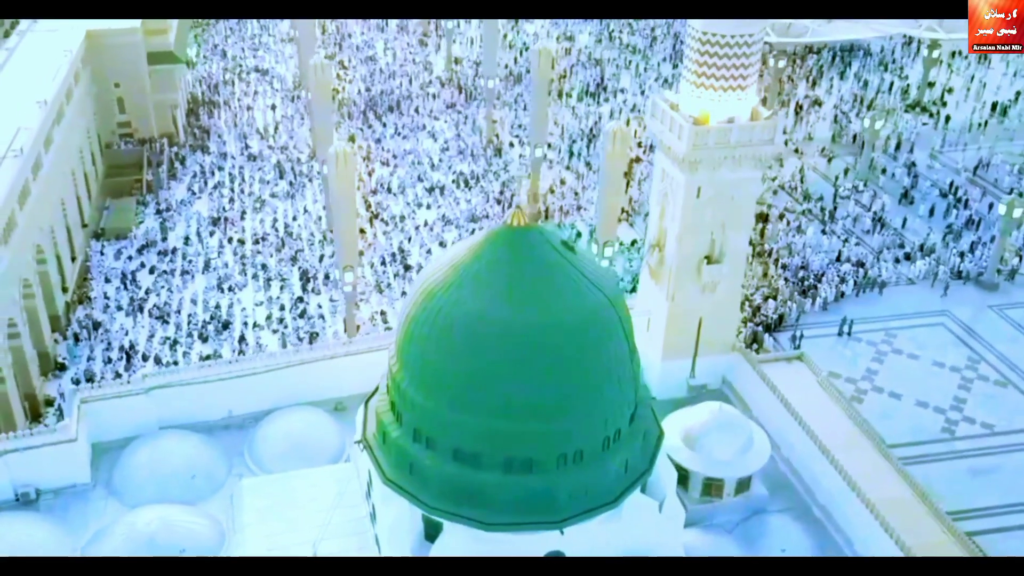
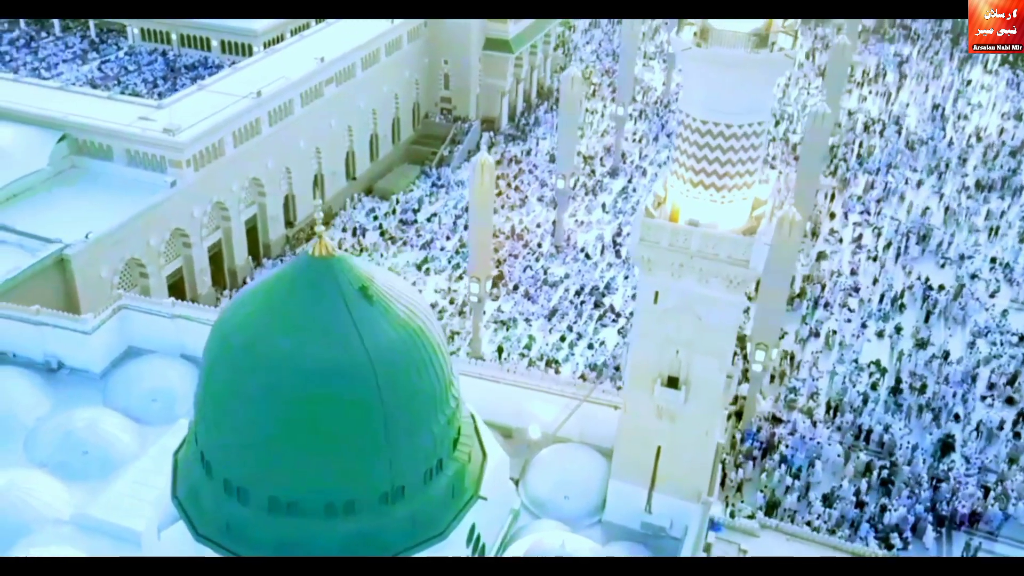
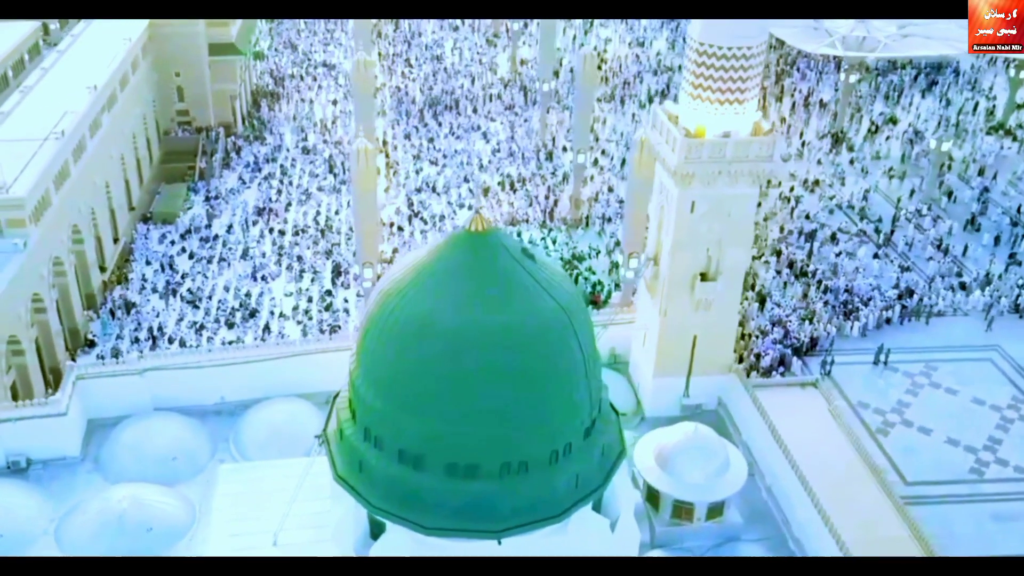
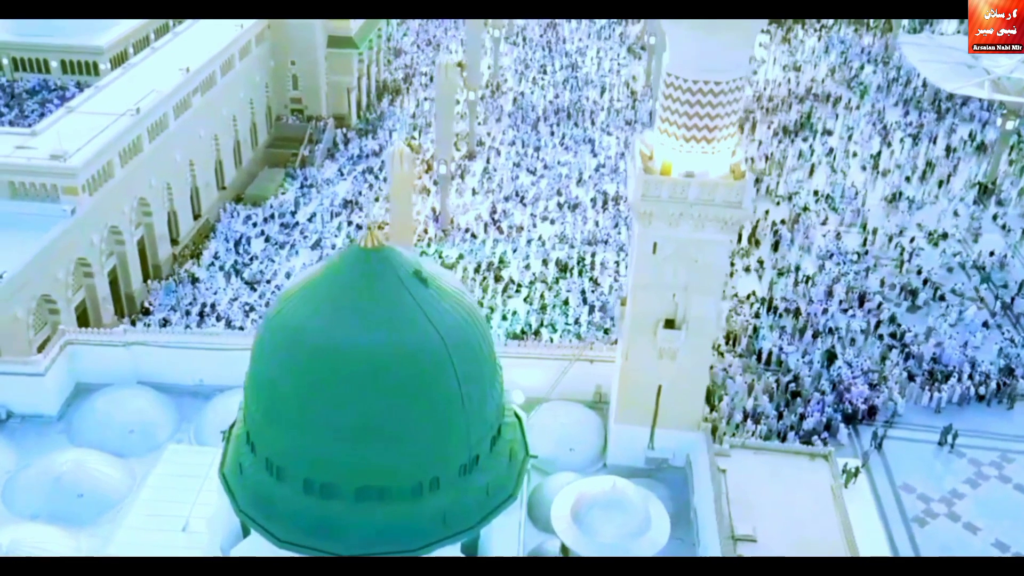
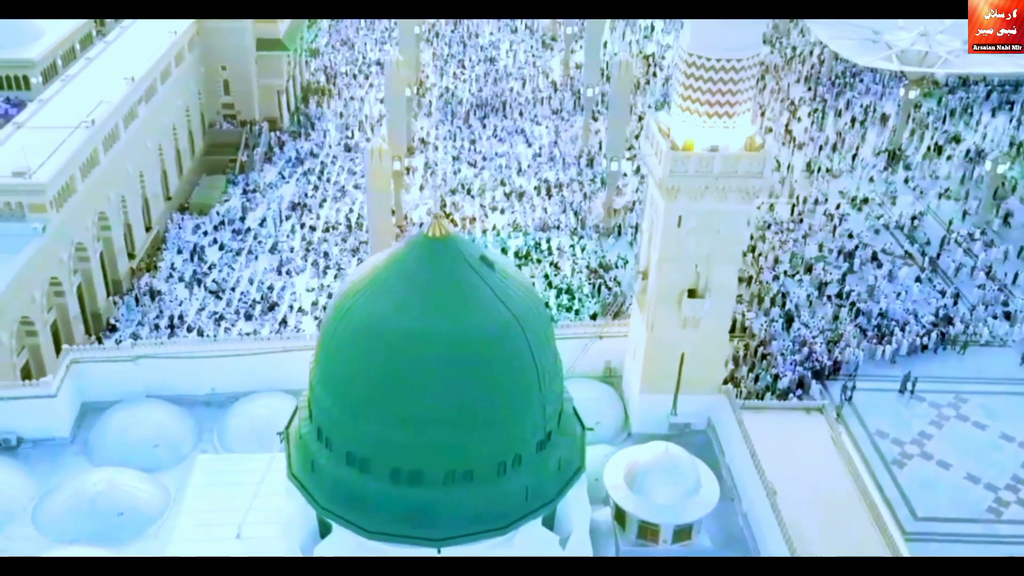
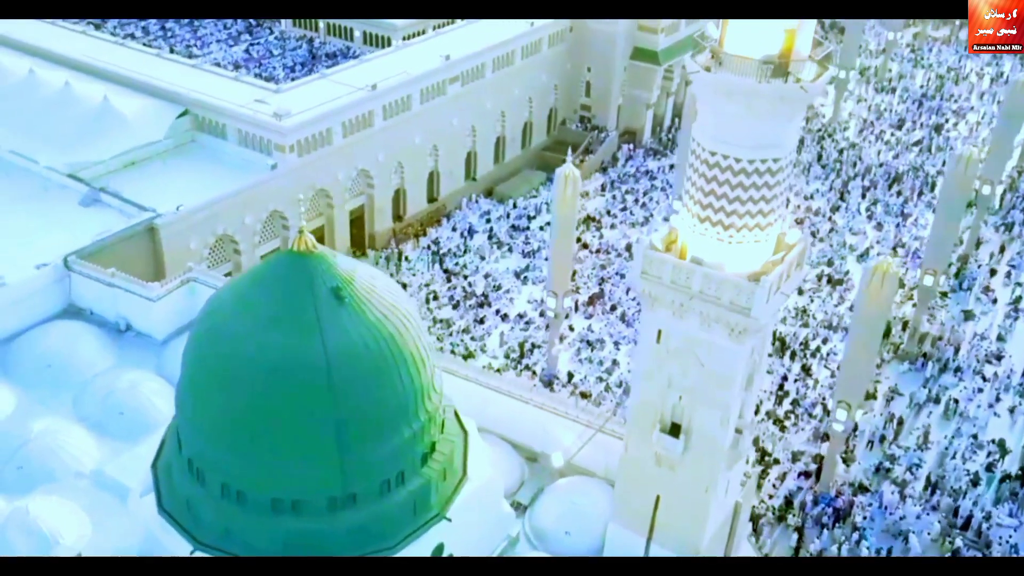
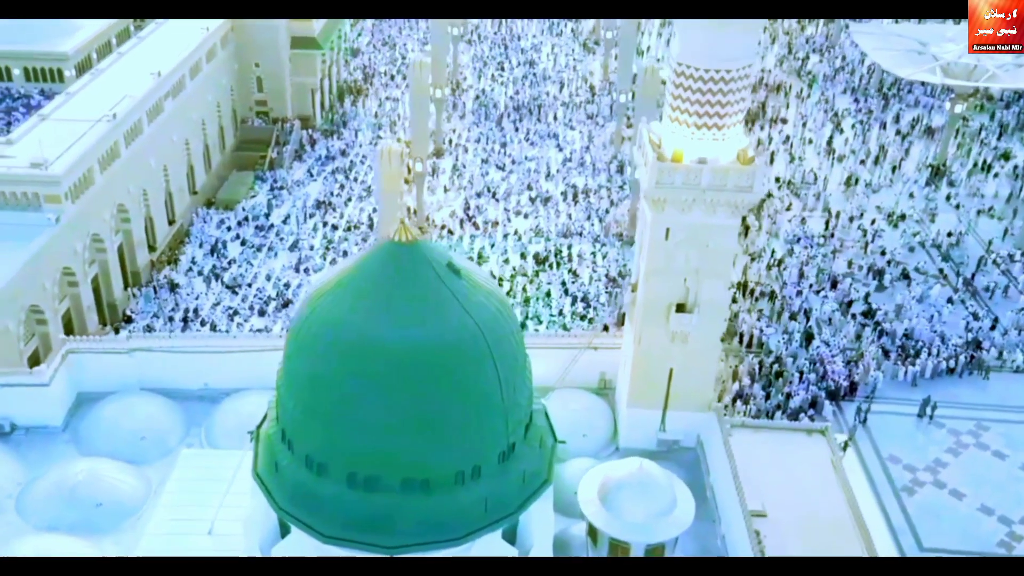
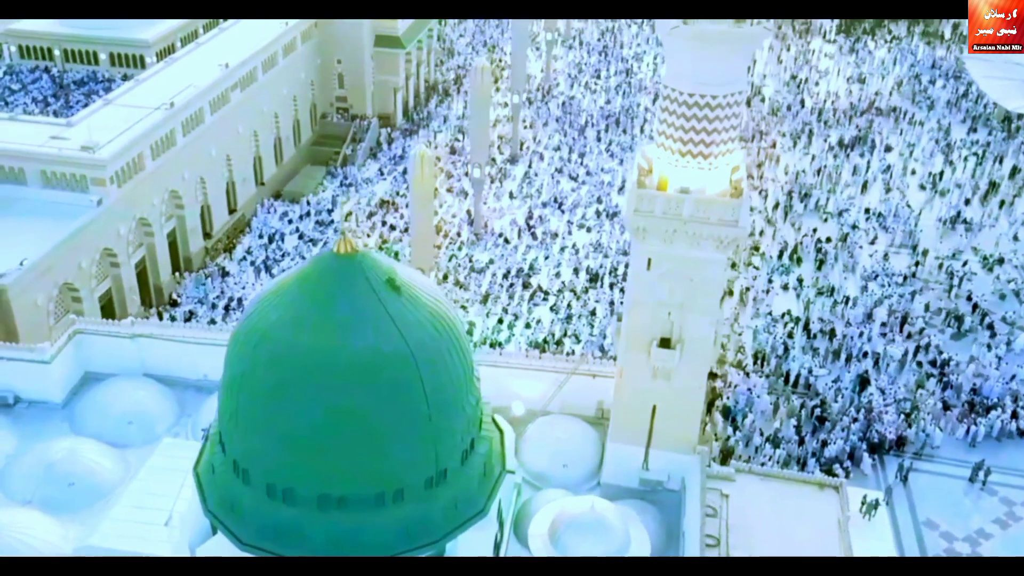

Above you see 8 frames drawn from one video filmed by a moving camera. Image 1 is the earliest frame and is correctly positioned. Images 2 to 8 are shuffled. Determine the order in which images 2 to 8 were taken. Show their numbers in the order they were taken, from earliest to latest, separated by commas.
3, 5, 7, 4, 8, 2, 6
